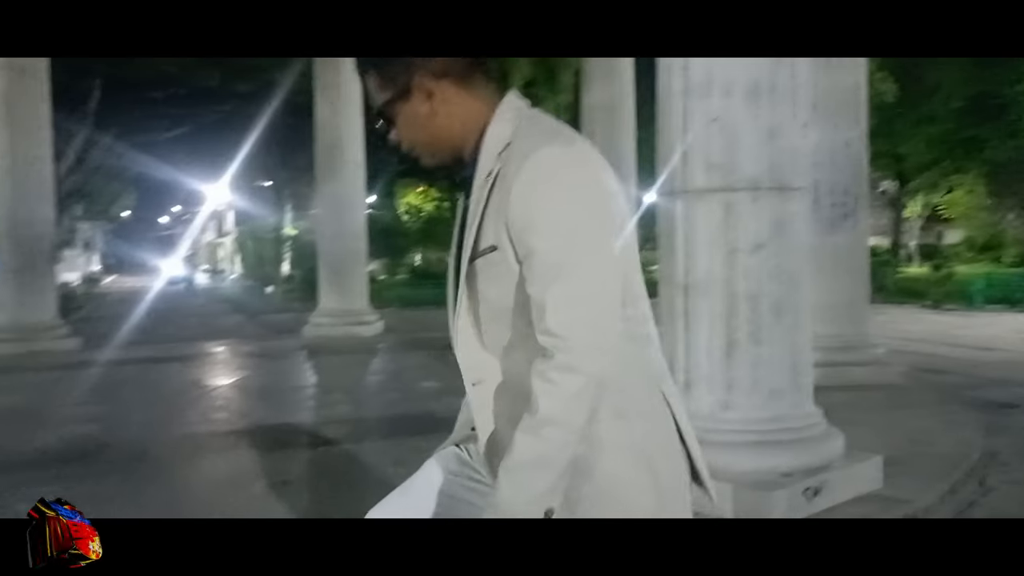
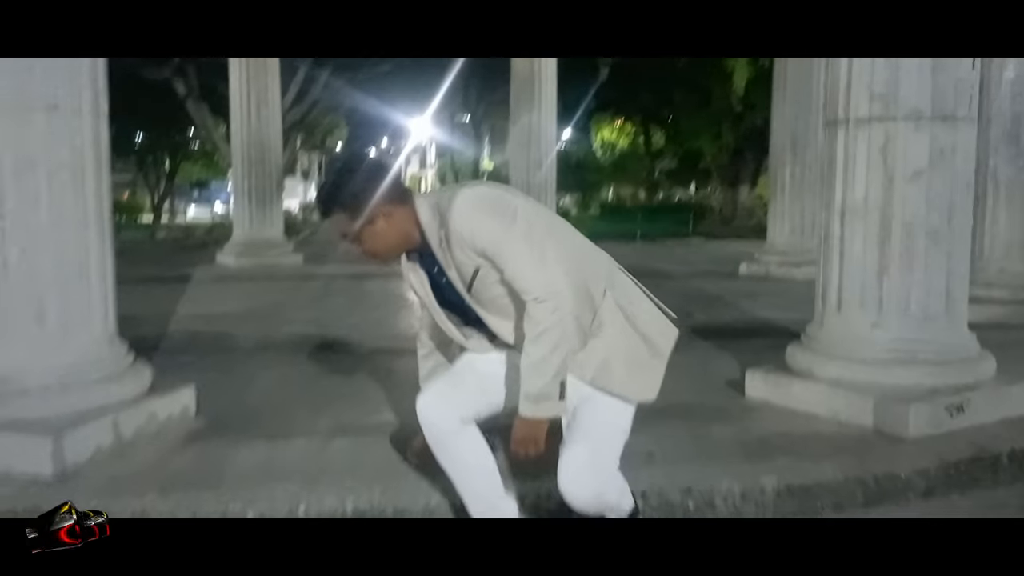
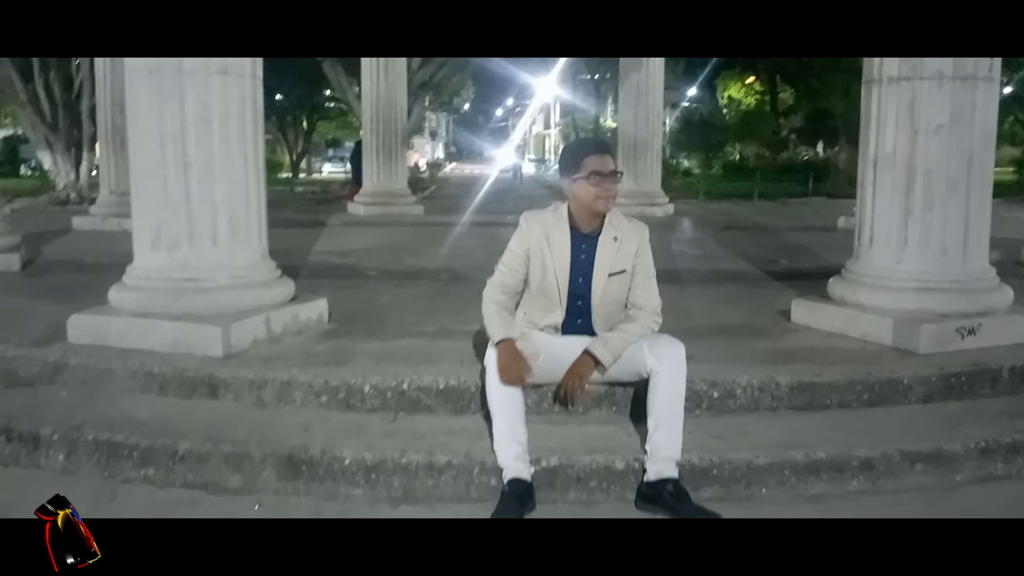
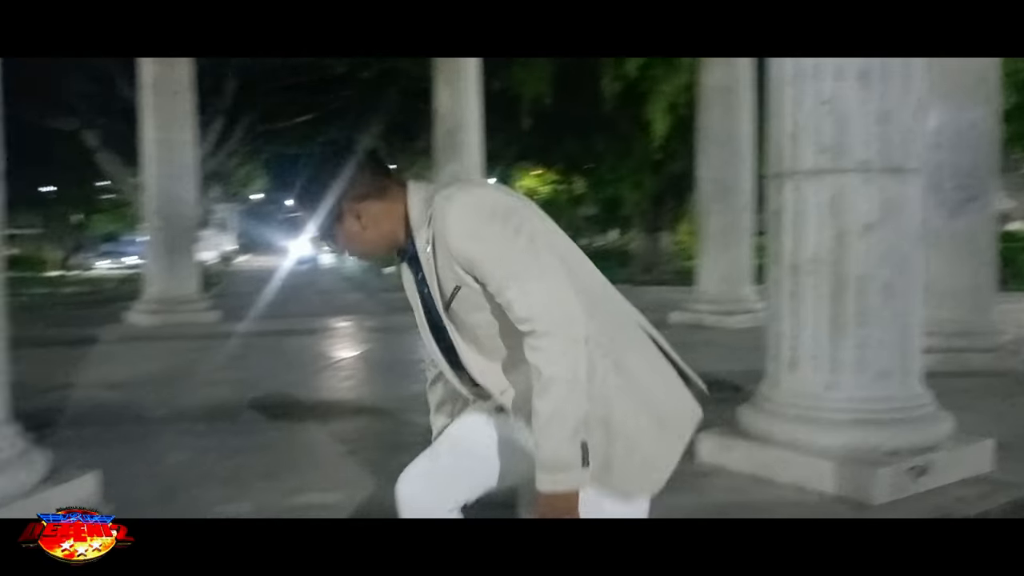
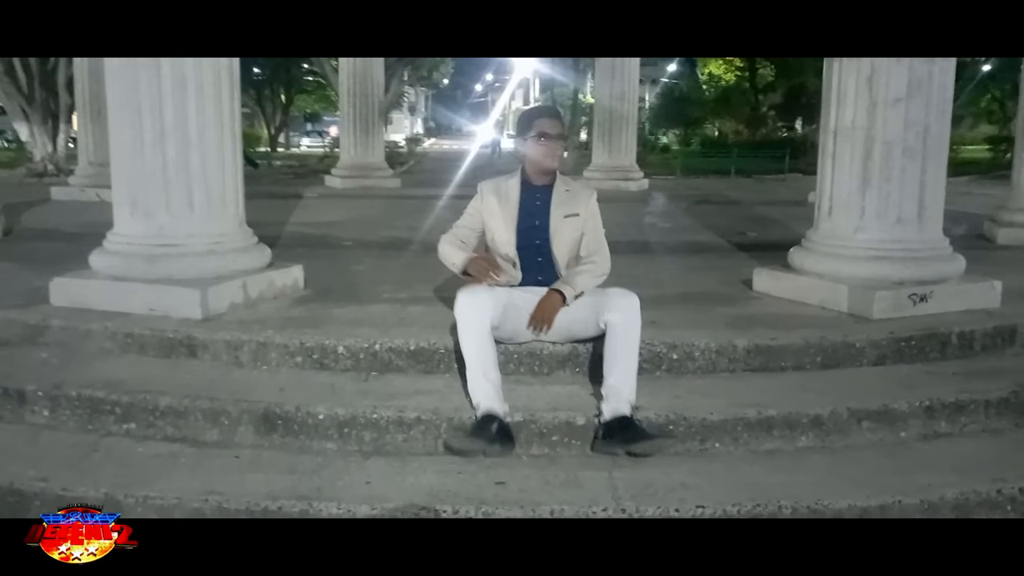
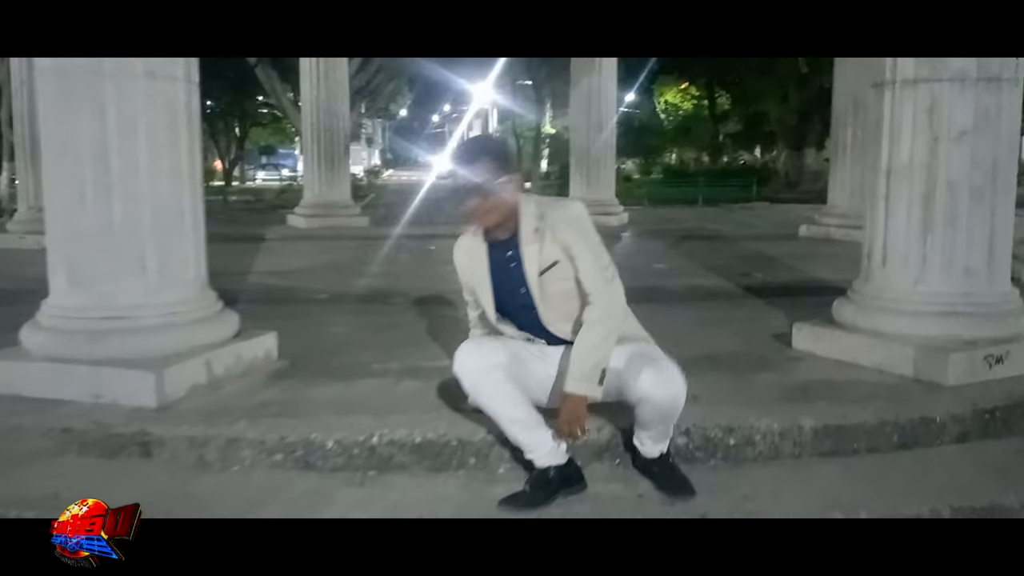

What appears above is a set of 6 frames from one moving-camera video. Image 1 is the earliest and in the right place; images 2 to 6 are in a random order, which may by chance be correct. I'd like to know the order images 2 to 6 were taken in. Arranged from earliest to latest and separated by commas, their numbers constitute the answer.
4, 2, 6, 5, 3
